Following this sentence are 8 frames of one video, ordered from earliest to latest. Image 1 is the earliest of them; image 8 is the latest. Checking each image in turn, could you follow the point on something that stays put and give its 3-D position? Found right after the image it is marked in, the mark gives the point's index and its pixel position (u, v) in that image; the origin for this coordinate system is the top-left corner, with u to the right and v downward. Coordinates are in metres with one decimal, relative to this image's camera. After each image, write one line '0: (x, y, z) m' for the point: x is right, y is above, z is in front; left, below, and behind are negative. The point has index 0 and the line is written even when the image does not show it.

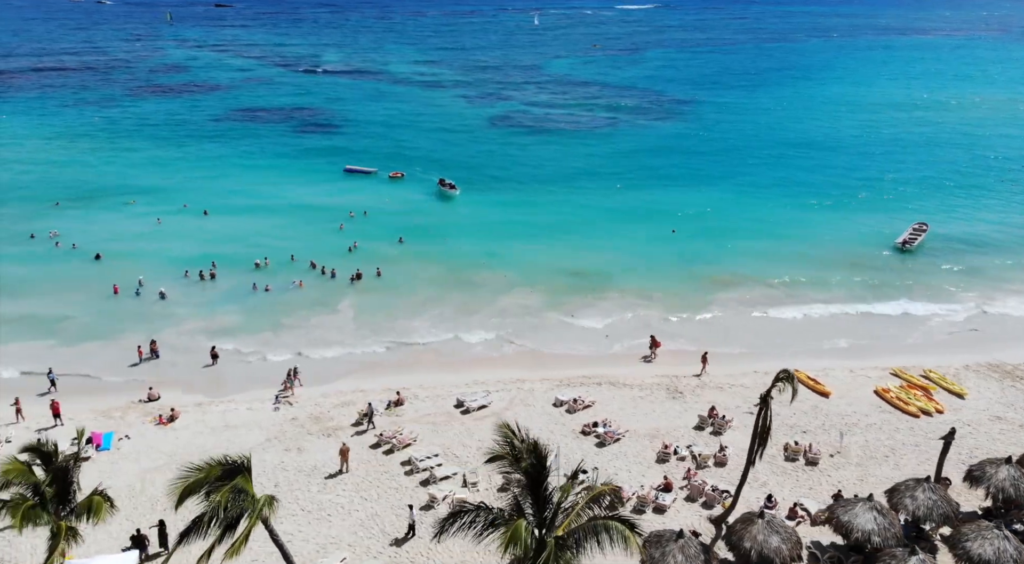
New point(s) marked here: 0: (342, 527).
0: (-4.2, -6.2, +19.6) m
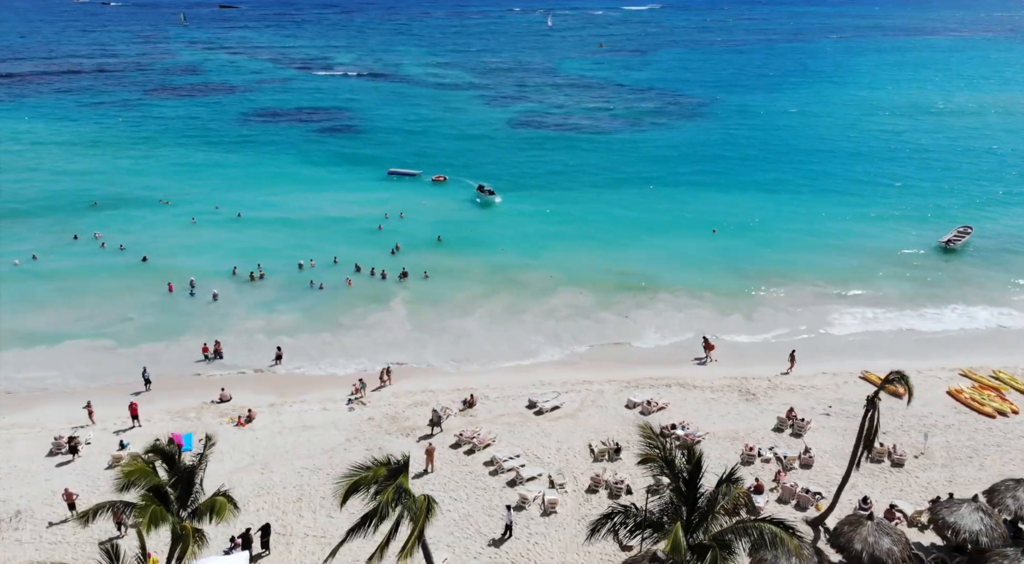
0: (-1.9, -6.2, +19.5) m
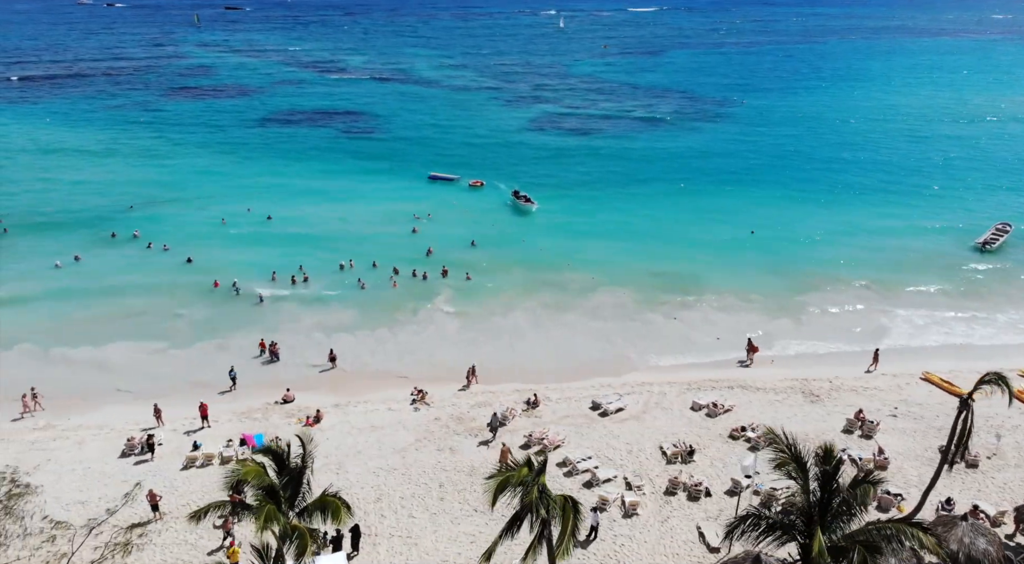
0: (+0.2, -6.2, +19.5) m
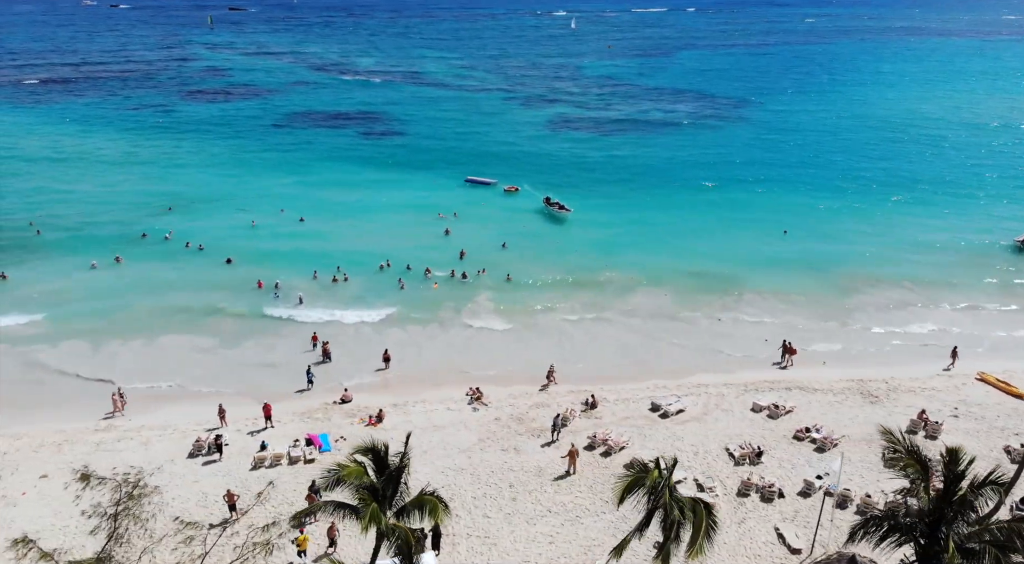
0: (+2.1, -6.2, +19.5) m
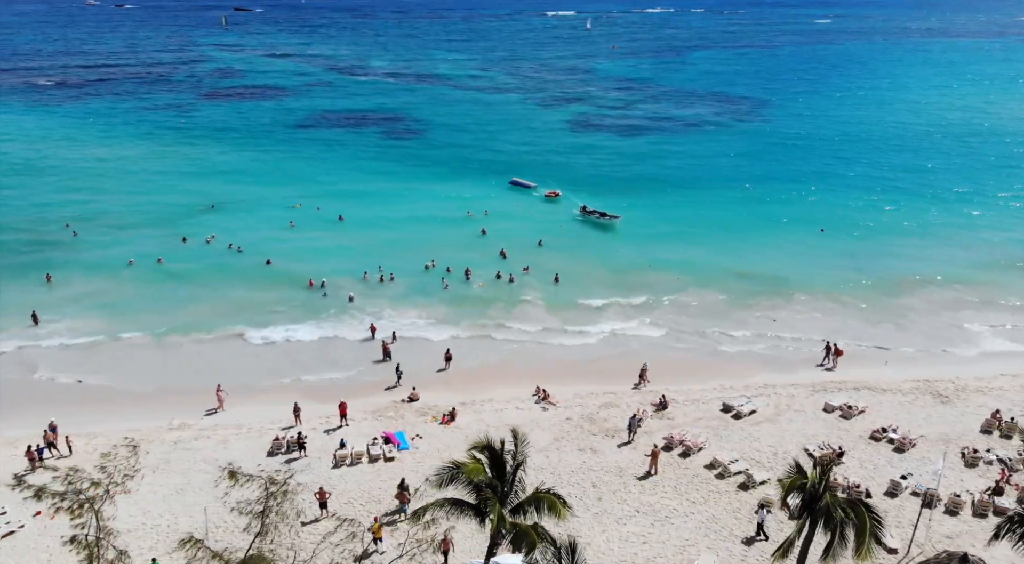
0: (+4.4, -6.2, +19.5) m
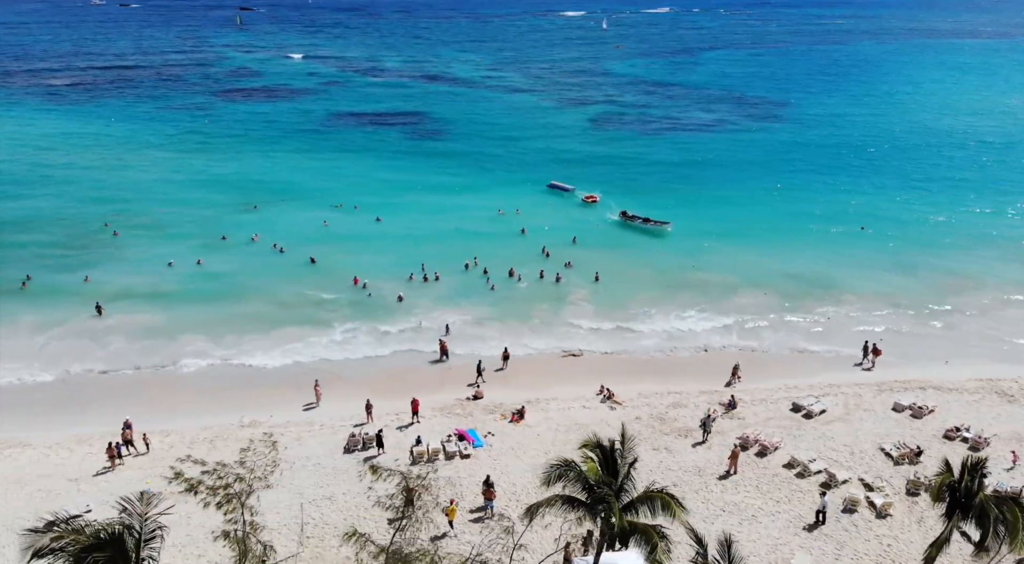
0: (+6.6, -6.2, +19.6) m
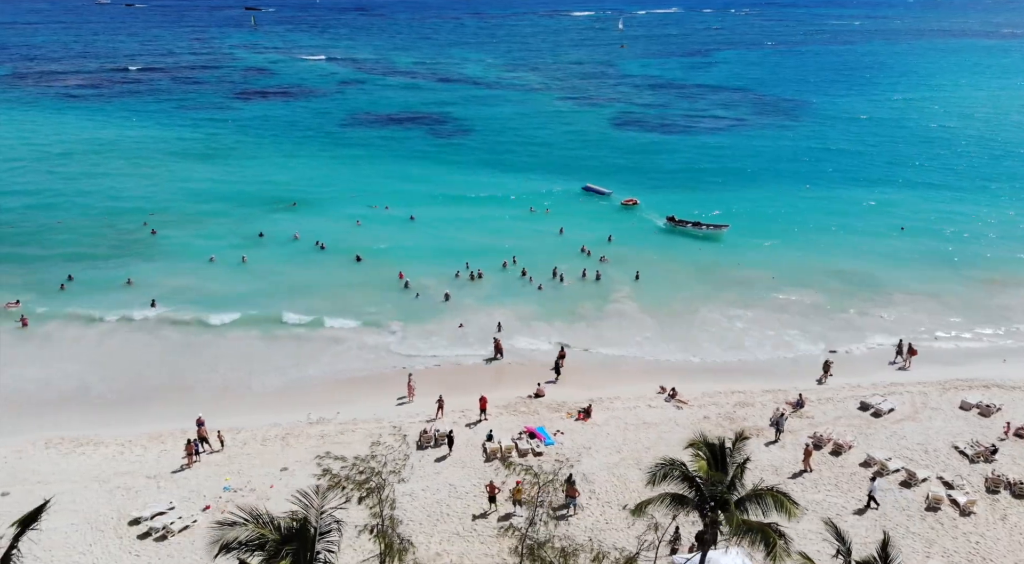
0: (+8.8, -6.1, +19.7) m
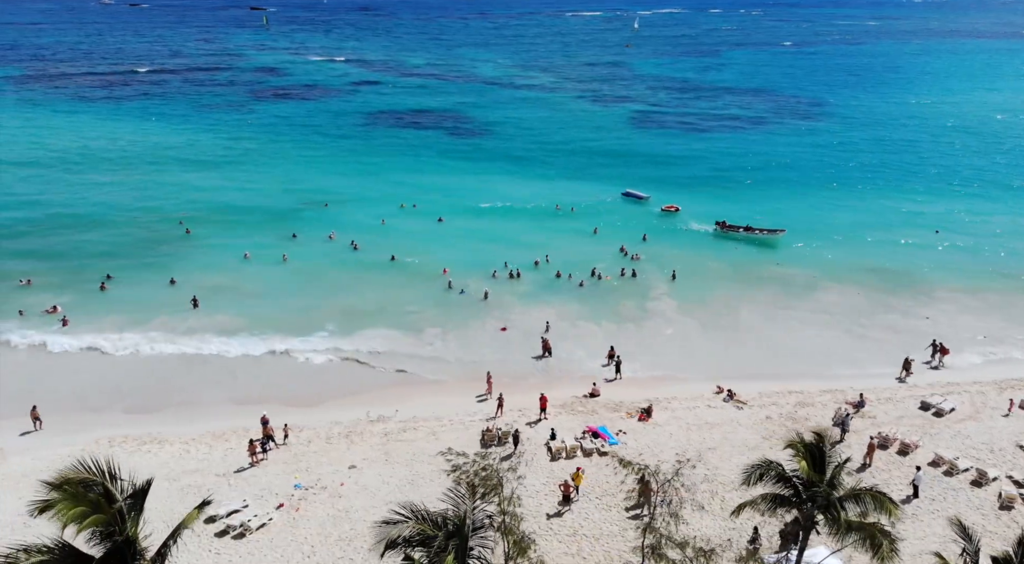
0: (+10.7, -6.1, +19.8) m
